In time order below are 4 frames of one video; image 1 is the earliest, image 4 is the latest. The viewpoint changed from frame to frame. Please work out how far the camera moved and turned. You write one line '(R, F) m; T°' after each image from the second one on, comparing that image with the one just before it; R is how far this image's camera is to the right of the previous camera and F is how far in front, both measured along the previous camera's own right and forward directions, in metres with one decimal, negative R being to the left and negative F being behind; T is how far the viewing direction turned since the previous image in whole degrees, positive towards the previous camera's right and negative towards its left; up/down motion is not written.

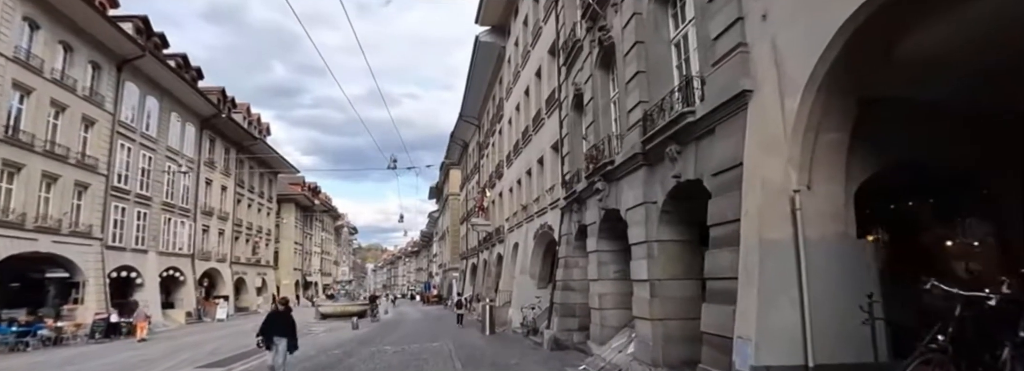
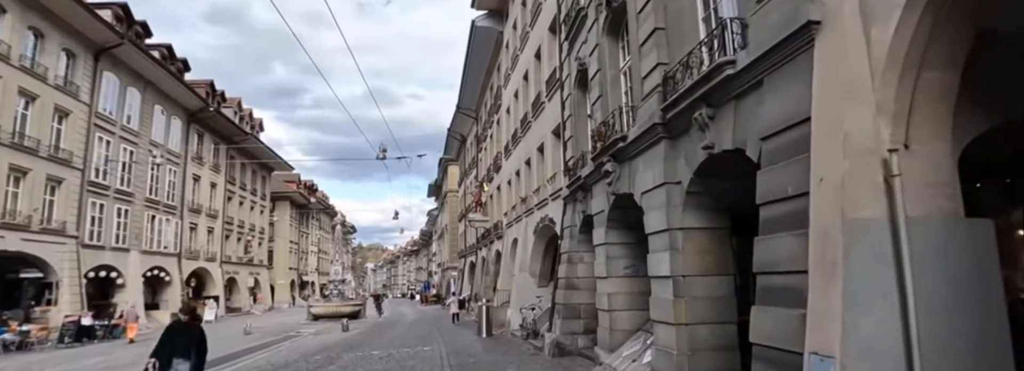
(+0.1, +1.5) m; 0°
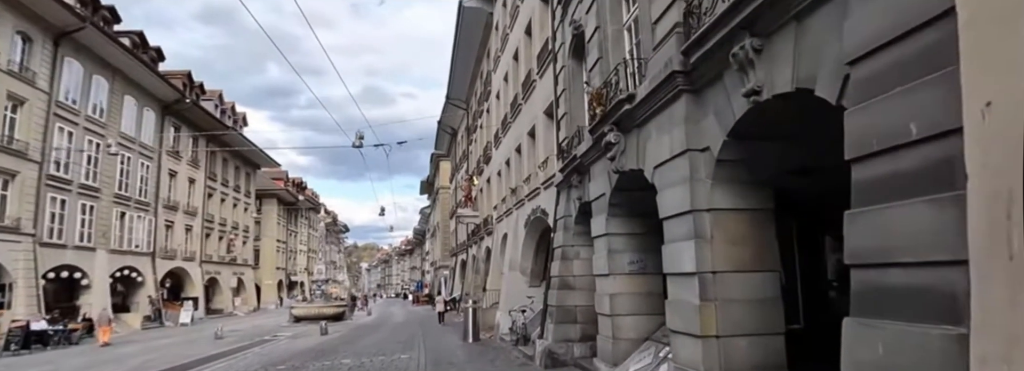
(+0.2, +1.7) m; 0°
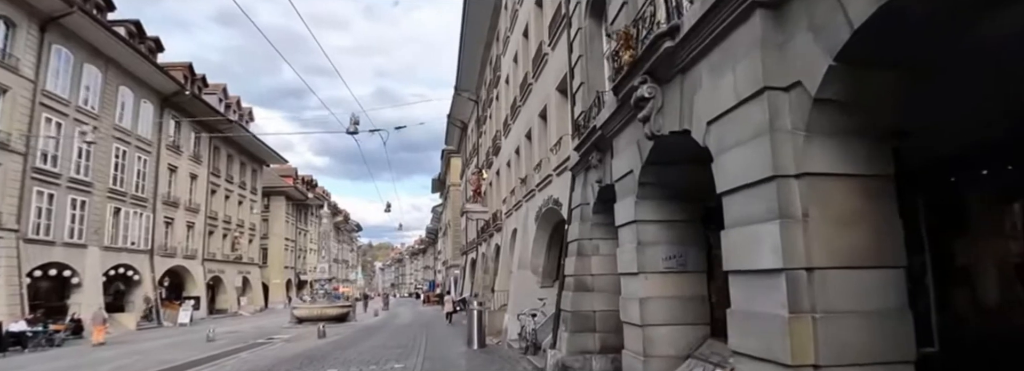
(+0.1, +1.8) m; -1°
